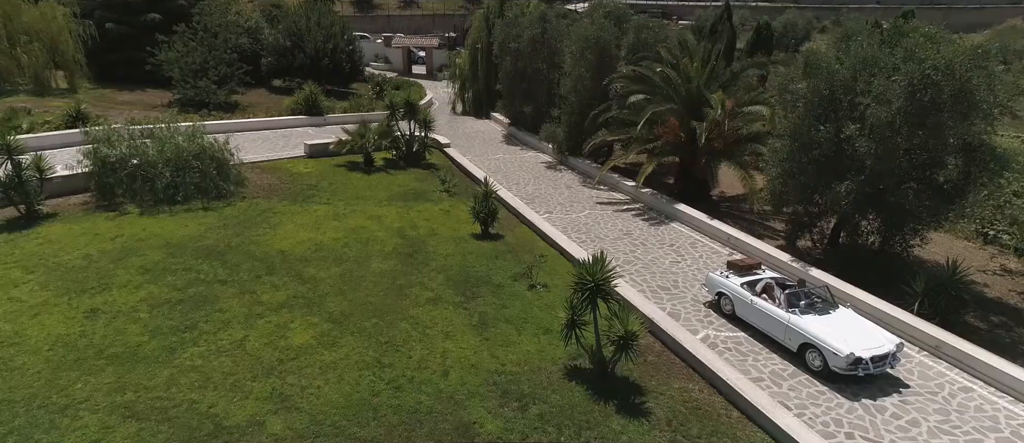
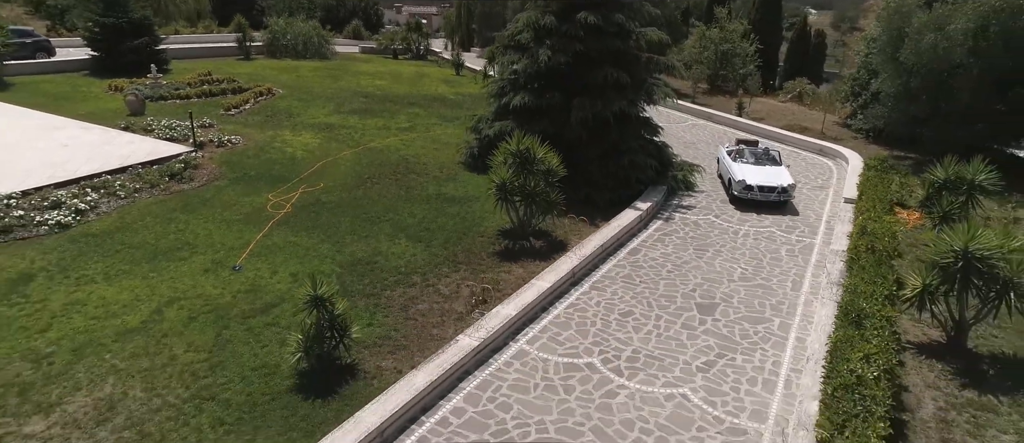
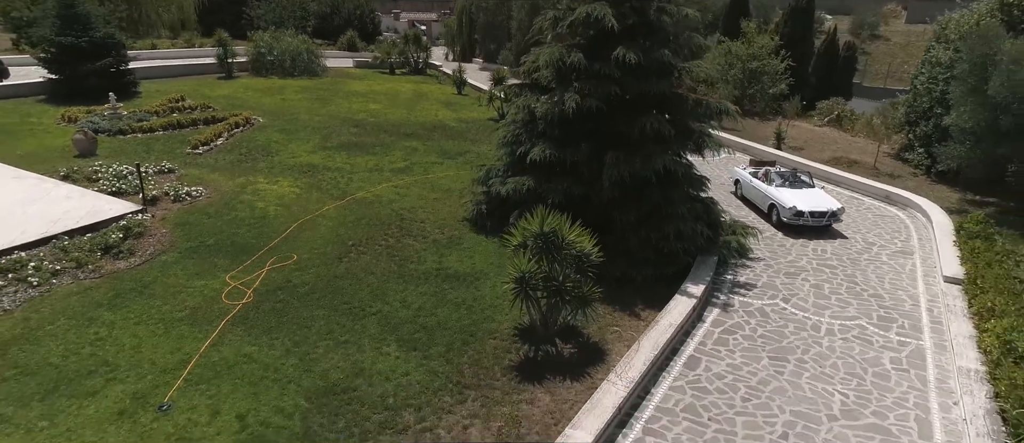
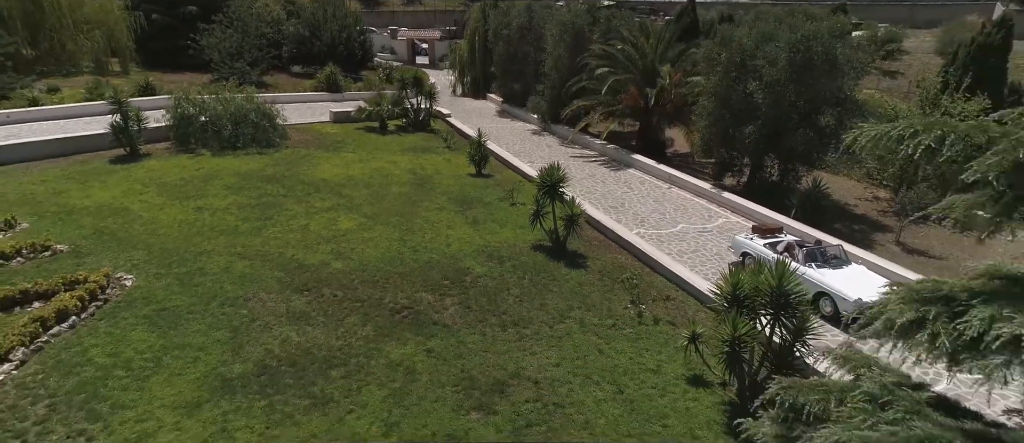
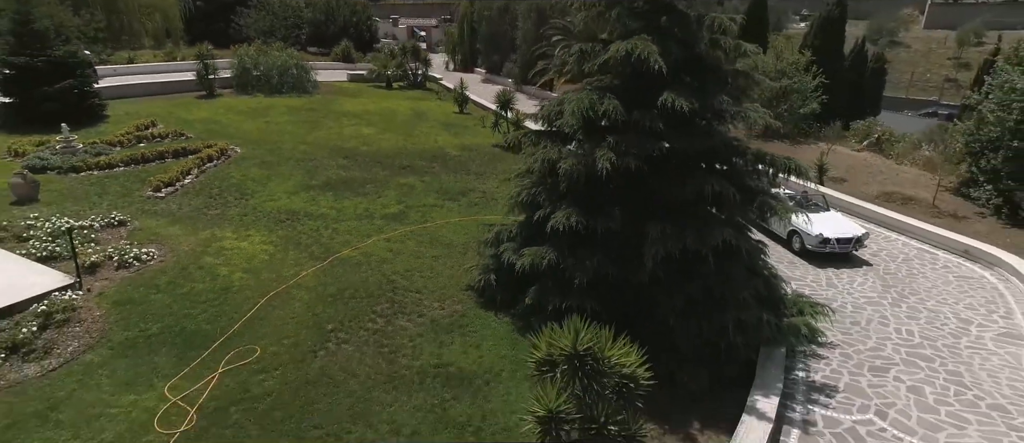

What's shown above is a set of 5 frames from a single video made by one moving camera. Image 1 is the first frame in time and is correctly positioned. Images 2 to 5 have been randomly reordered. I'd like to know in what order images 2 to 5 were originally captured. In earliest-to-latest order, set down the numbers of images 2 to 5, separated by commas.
4, 5, 3, 2
